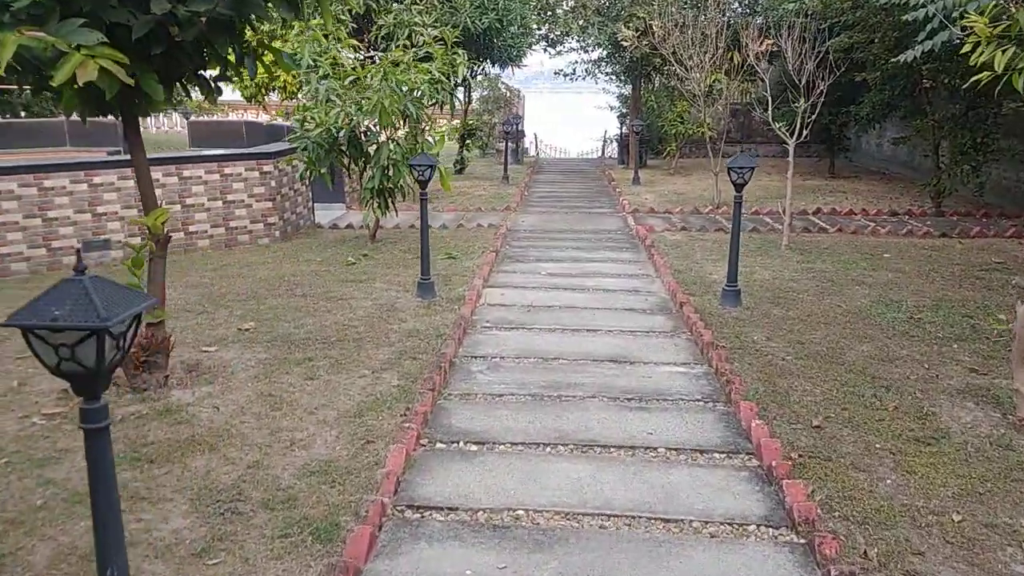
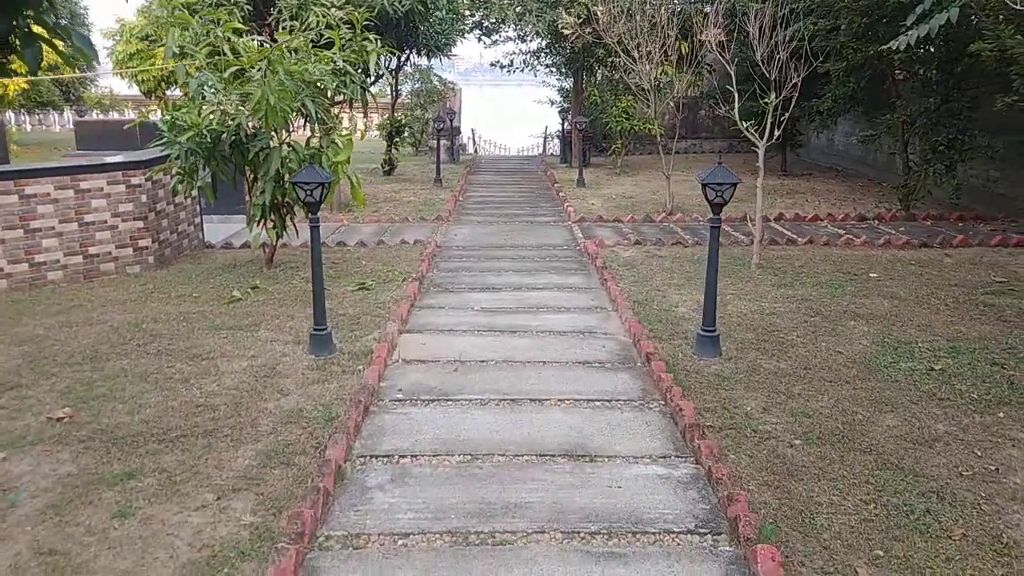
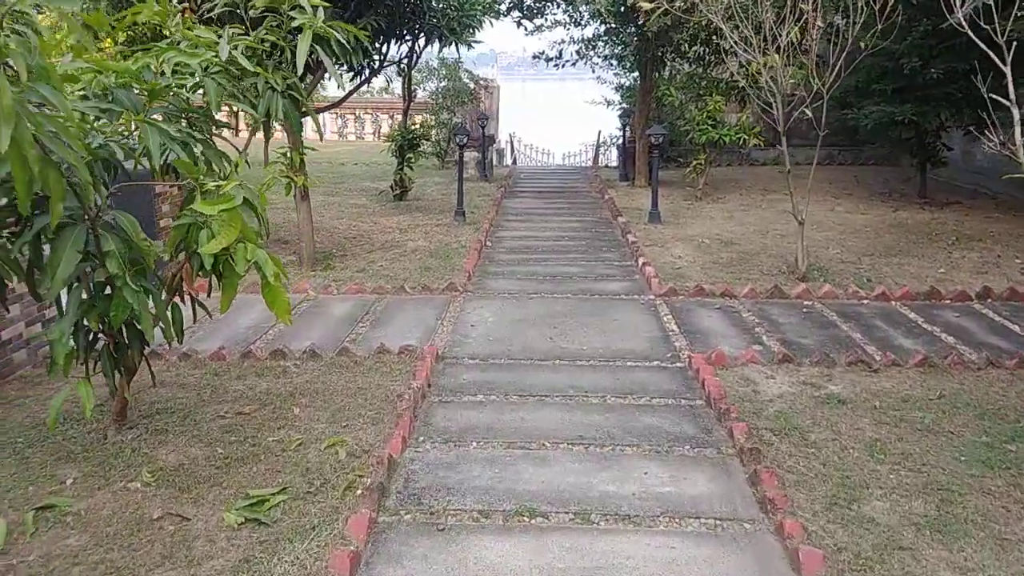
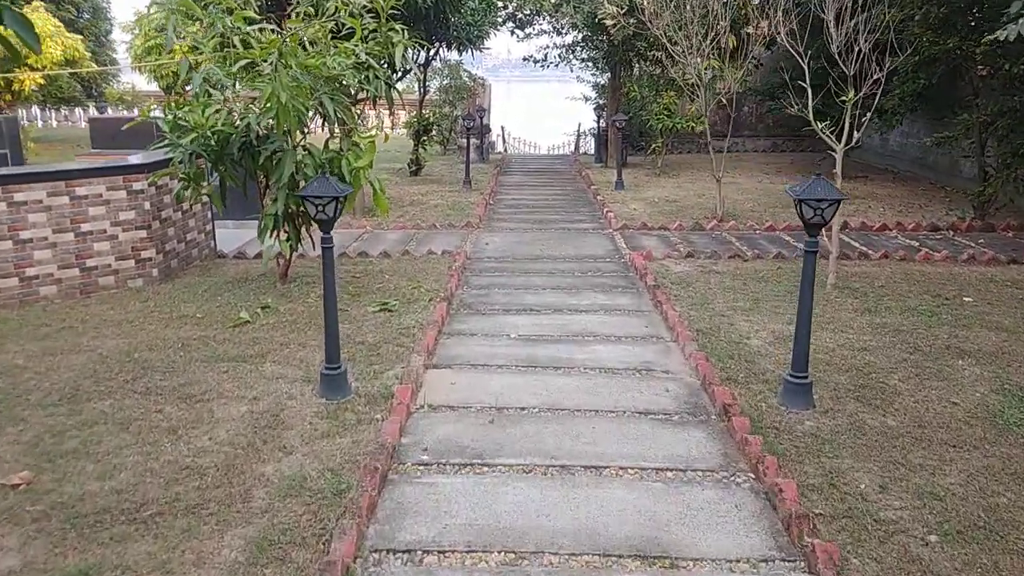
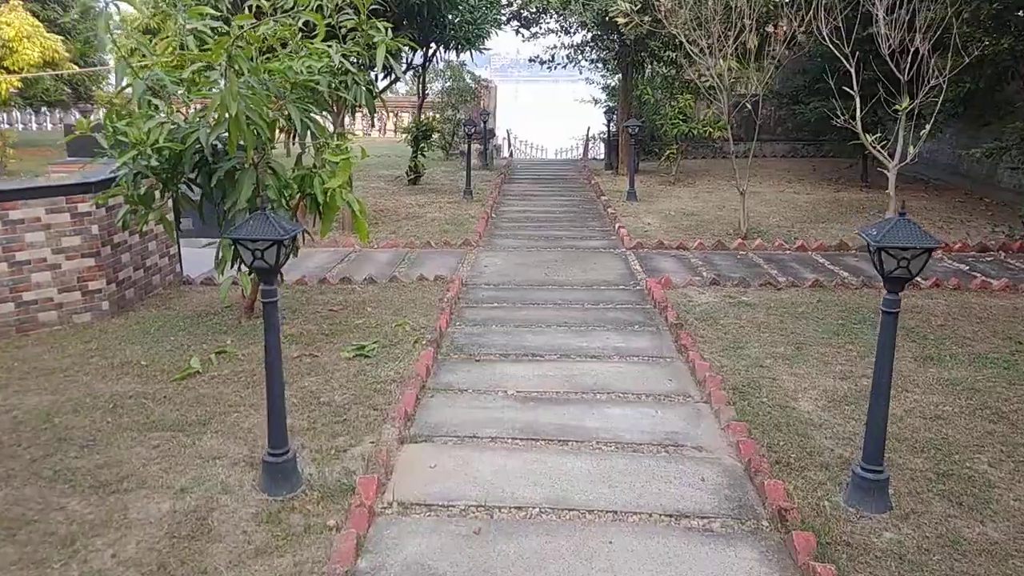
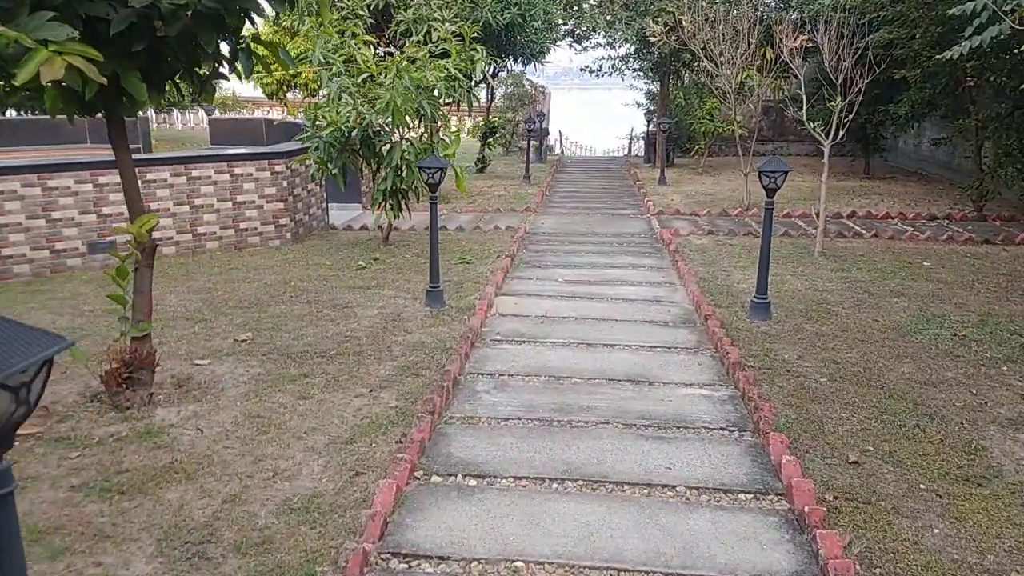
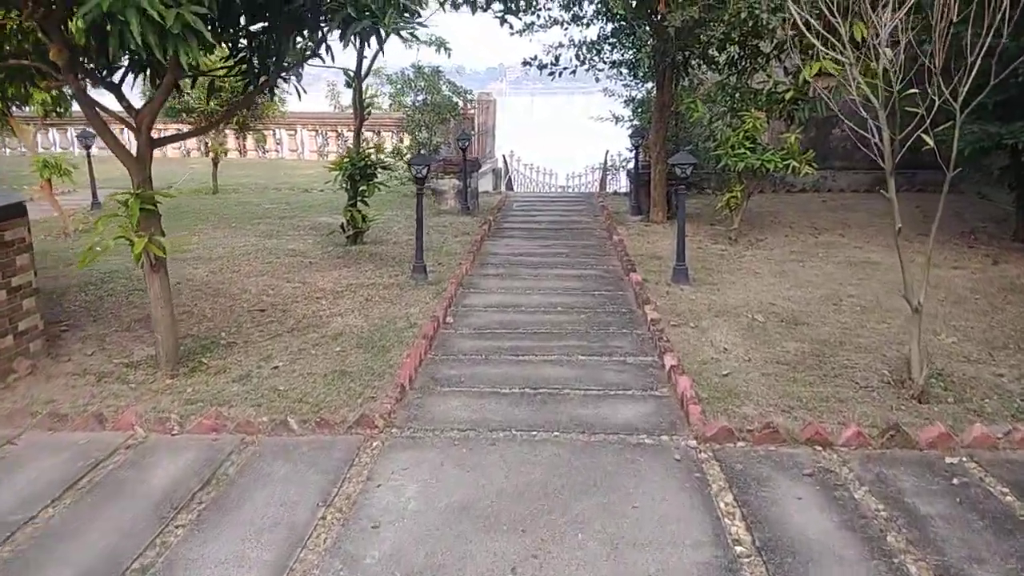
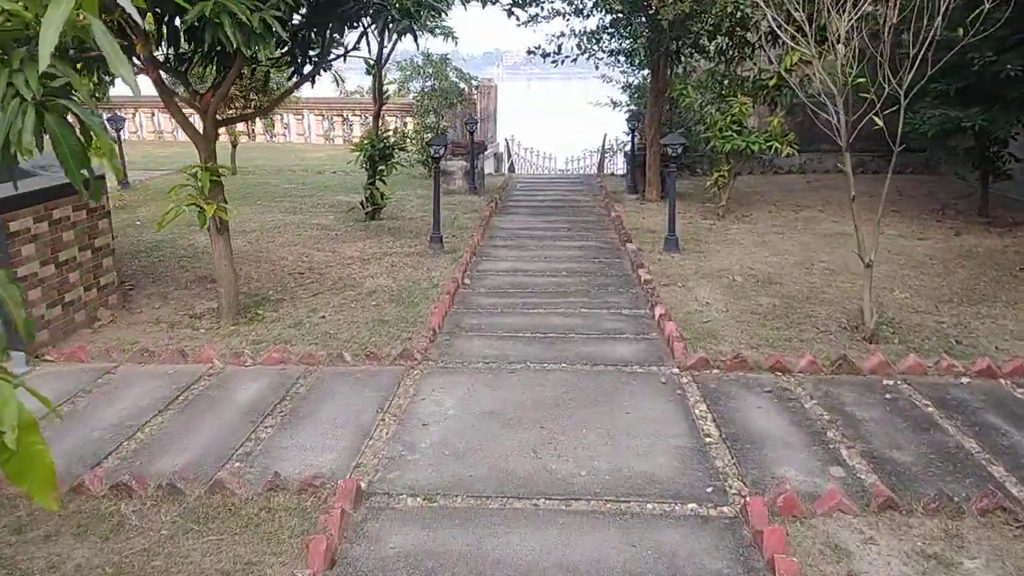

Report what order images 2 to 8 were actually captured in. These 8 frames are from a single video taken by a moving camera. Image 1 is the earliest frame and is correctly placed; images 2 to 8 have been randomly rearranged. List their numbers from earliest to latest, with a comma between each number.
6, 2, 4, 5, 3, 8, 7
